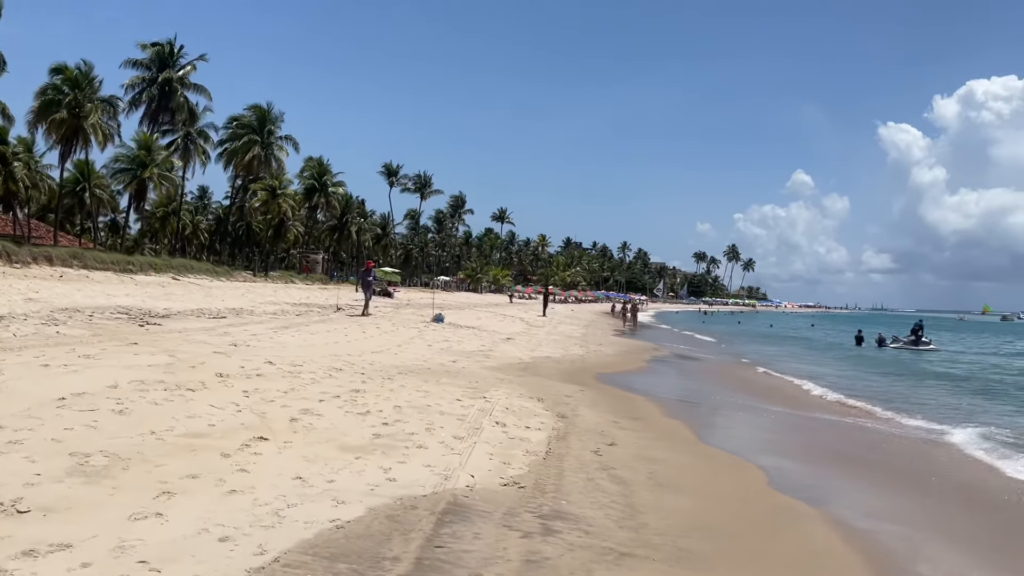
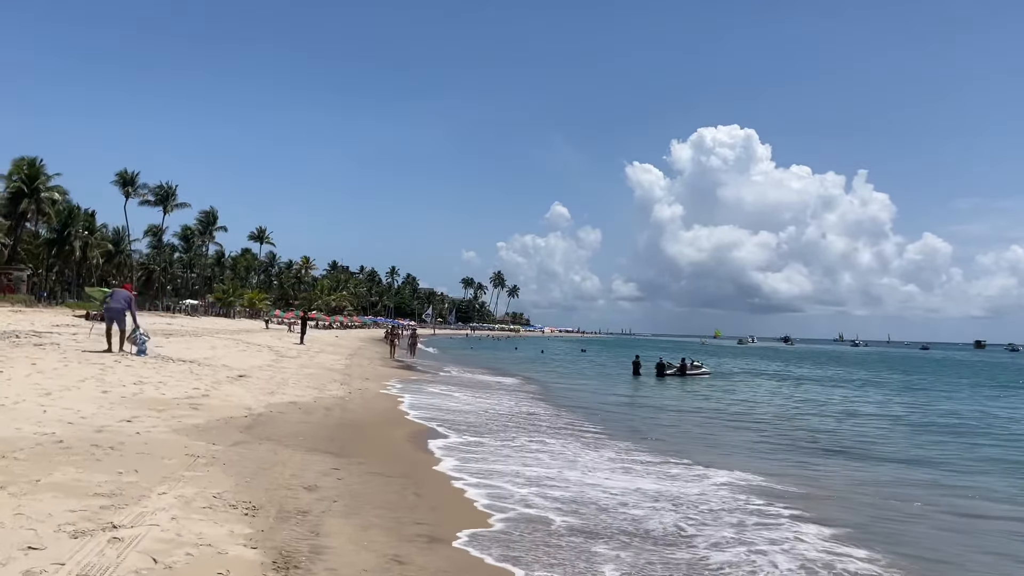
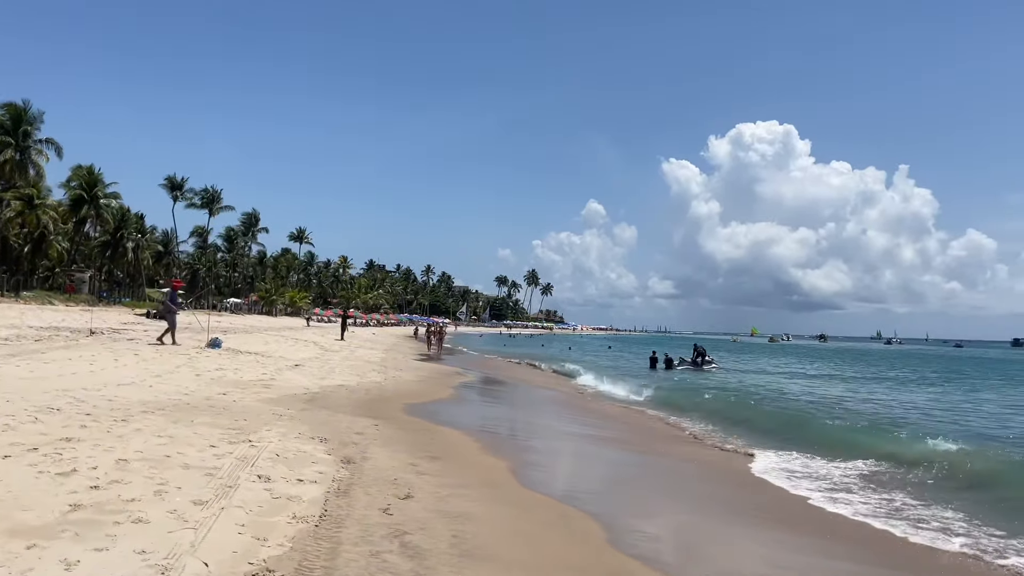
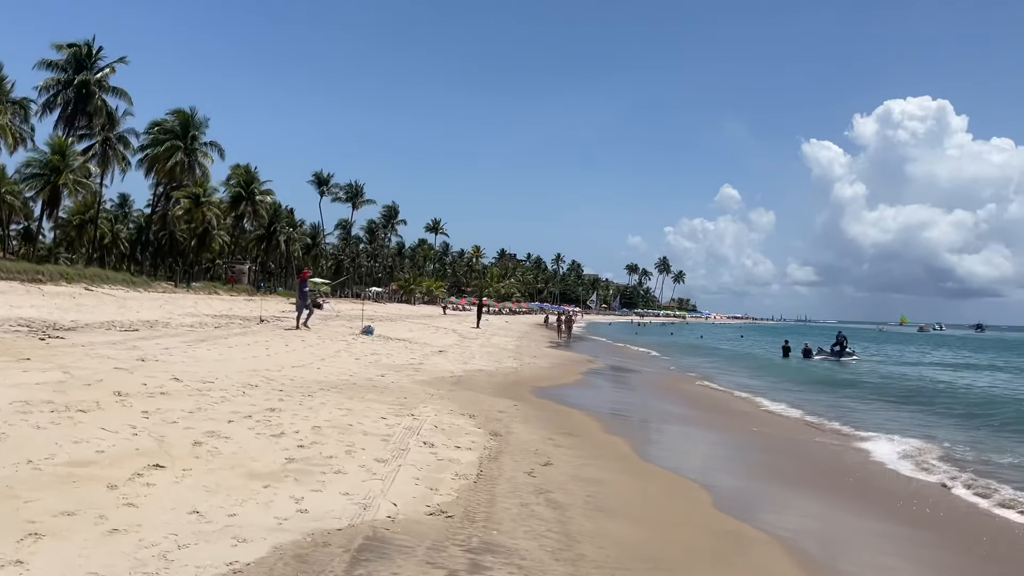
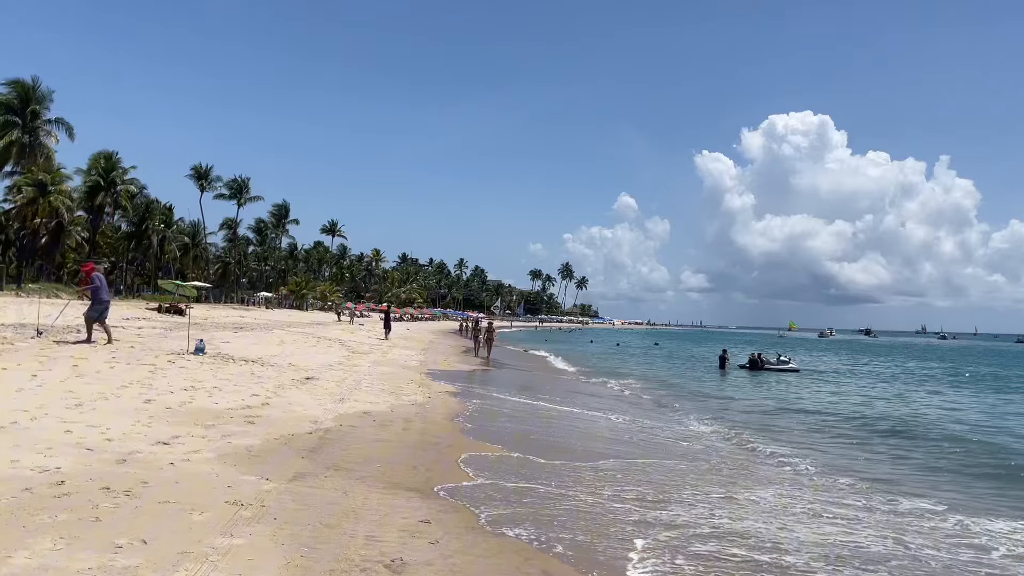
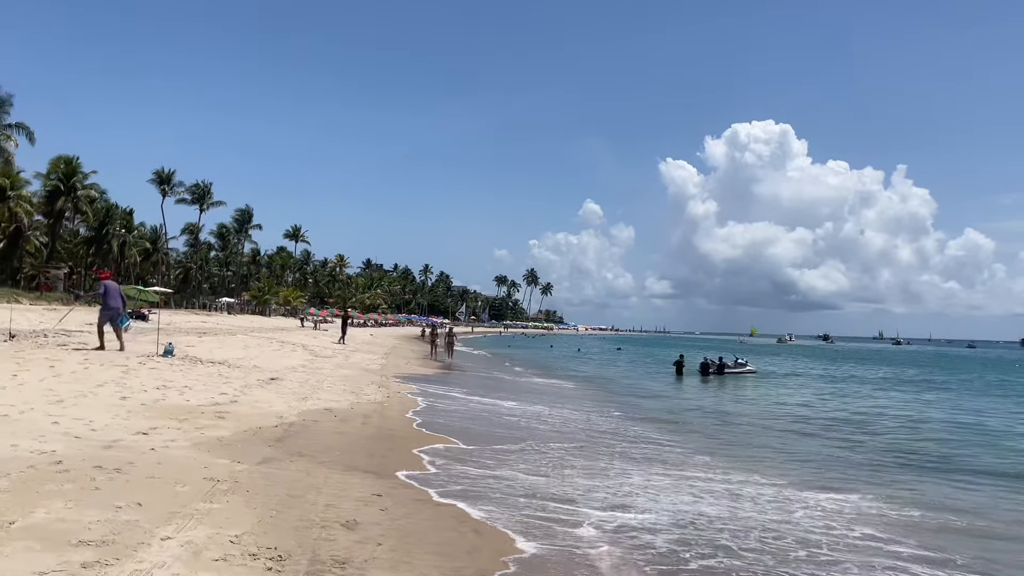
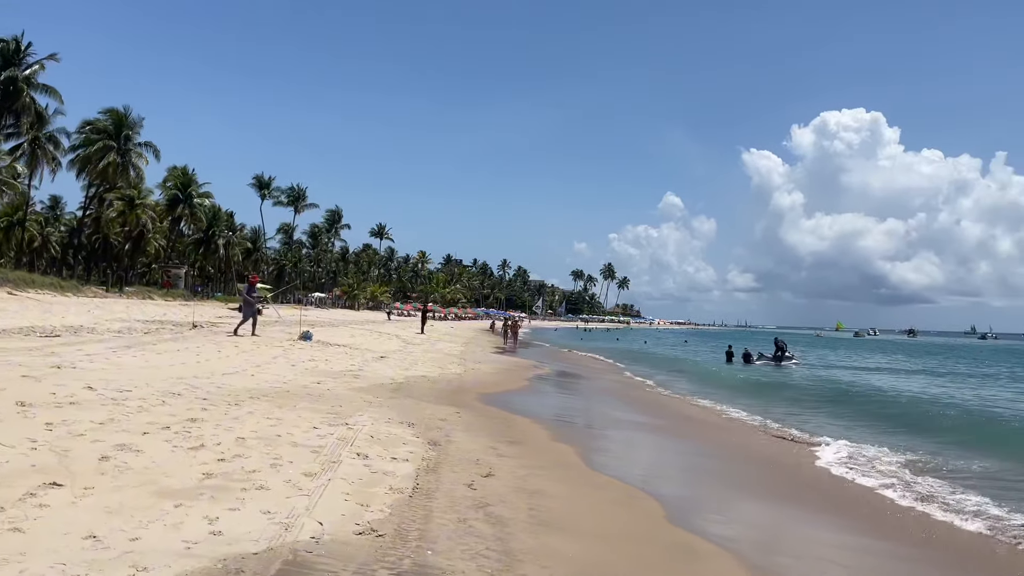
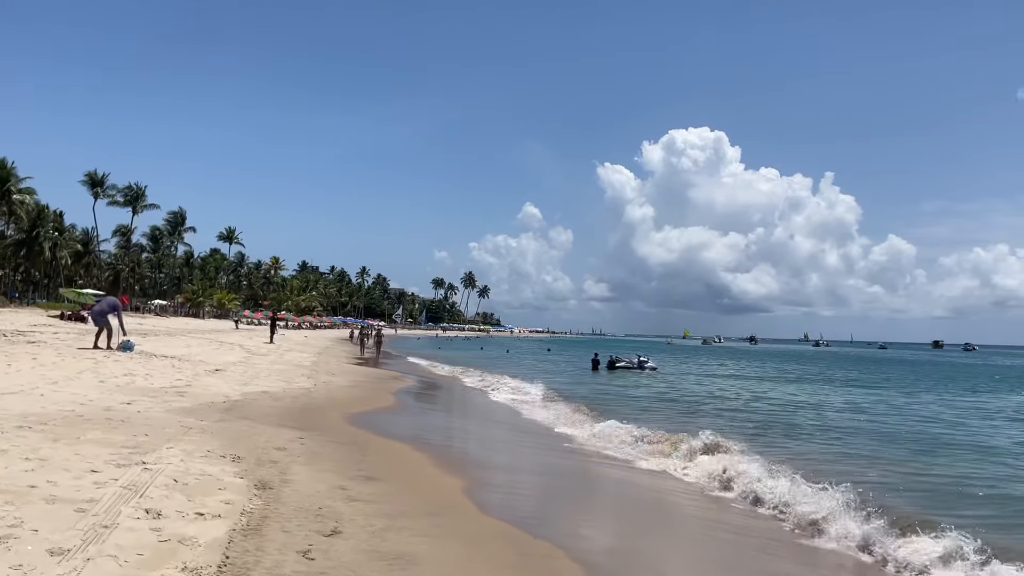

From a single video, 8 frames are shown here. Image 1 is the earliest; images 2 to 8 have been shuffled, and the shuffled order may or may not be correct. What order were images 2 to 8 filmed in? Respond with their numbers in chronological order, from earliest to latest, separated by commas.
4, 7, 3, 8, 2, 6, 5
